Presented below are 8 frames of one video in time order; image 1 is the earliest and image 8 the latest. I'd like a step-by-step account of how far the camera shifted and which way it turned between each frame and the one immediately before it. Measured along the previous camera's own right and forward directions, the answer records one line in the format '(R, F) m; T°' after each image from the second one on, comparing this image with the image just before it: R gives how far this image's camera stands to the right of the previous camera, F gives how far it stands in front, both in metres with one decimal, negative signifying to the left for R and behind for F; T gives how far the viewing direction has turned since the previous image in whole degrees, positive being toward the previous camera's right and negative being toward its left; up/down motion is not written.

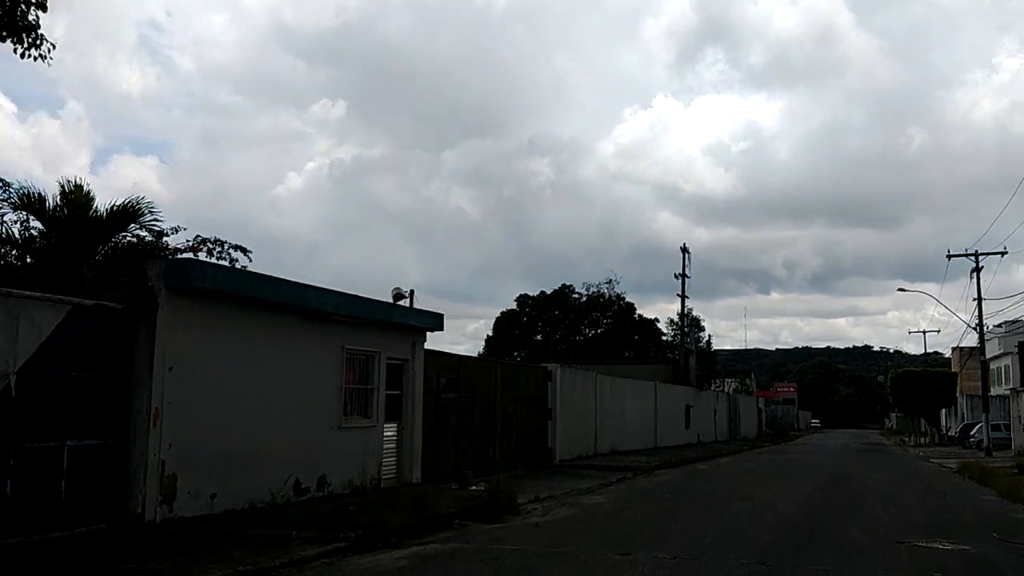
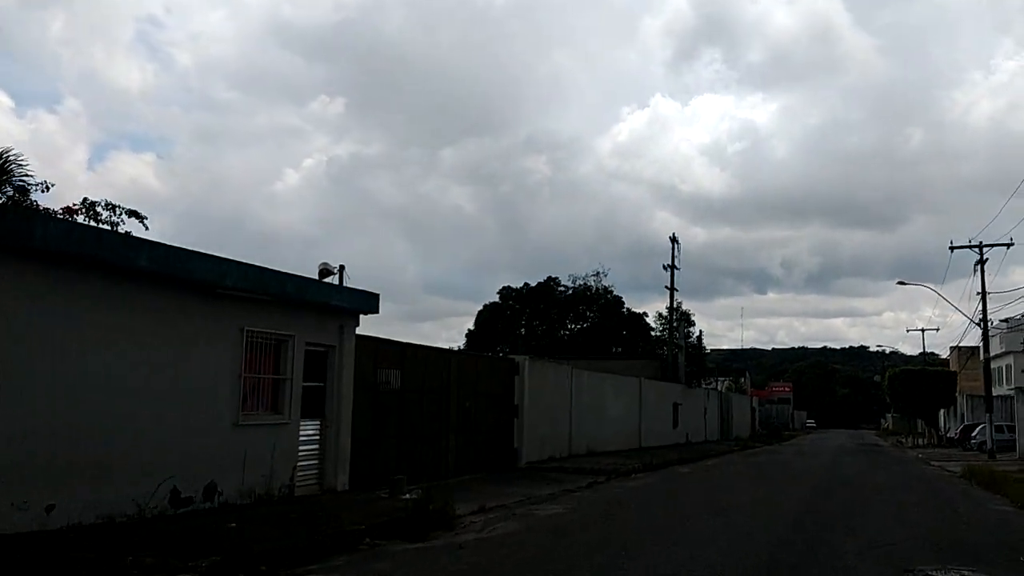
(+0.8, +2.4) m; 0°
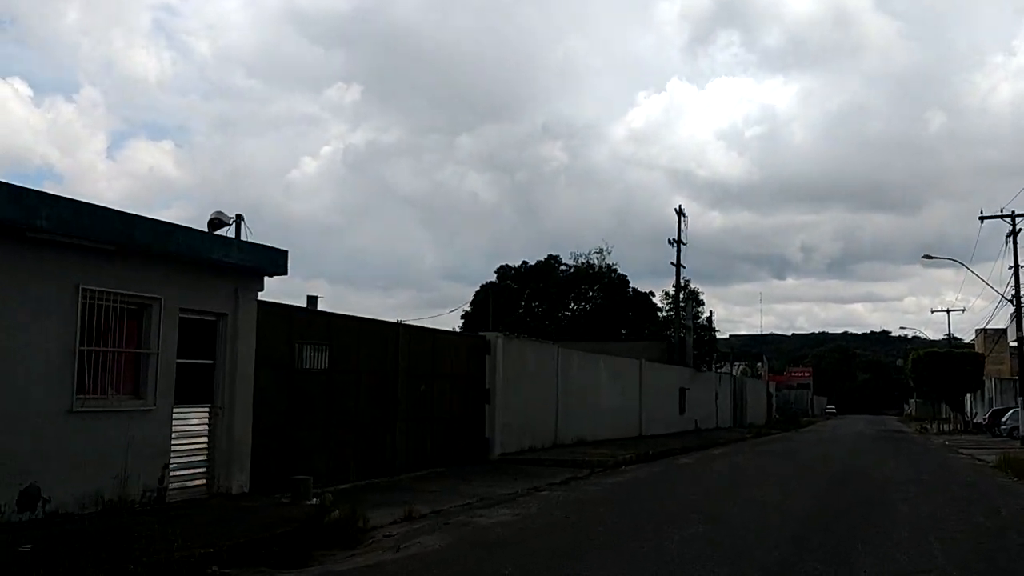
(+0.9, +3.0) m; -1°
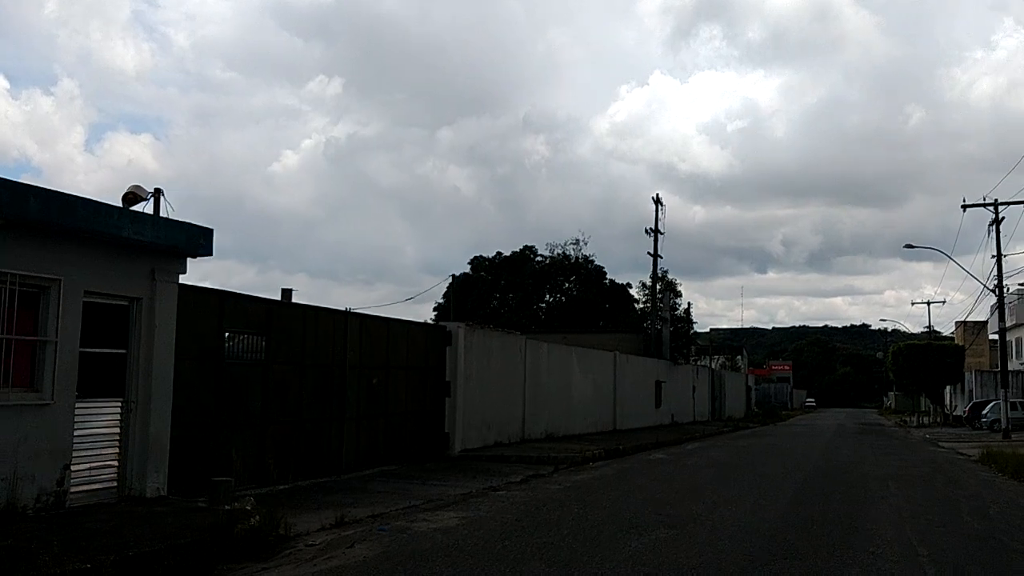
(+0.4, +1.1) m; +1°
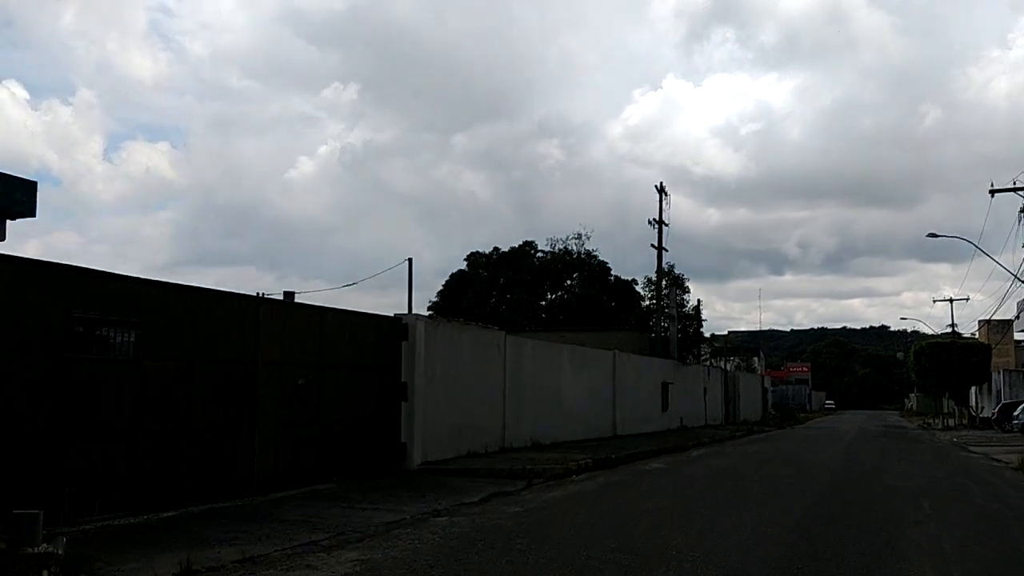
(+0.8, +2.7) m; -1°
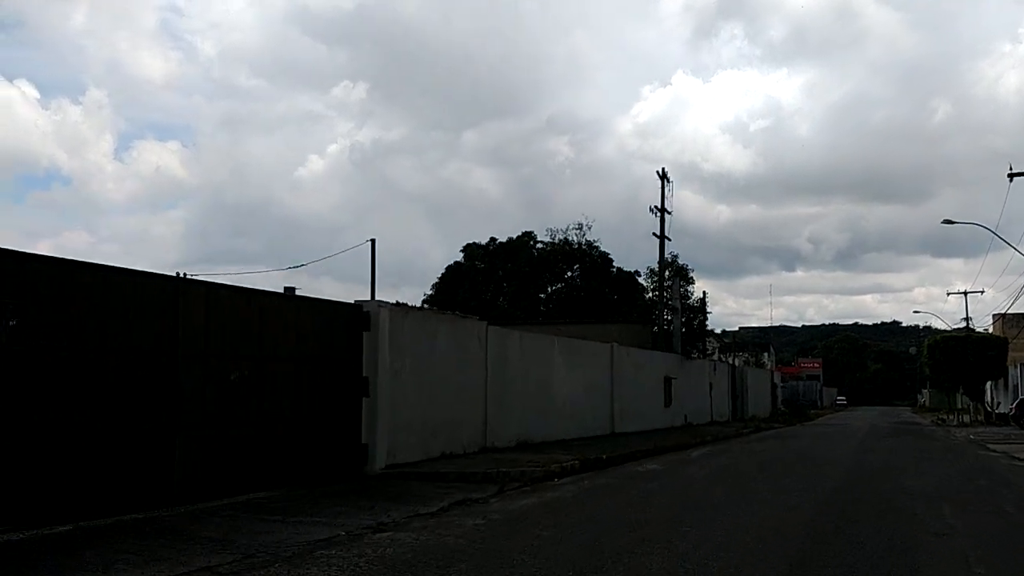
(+0.5, +1.7) m; -1°
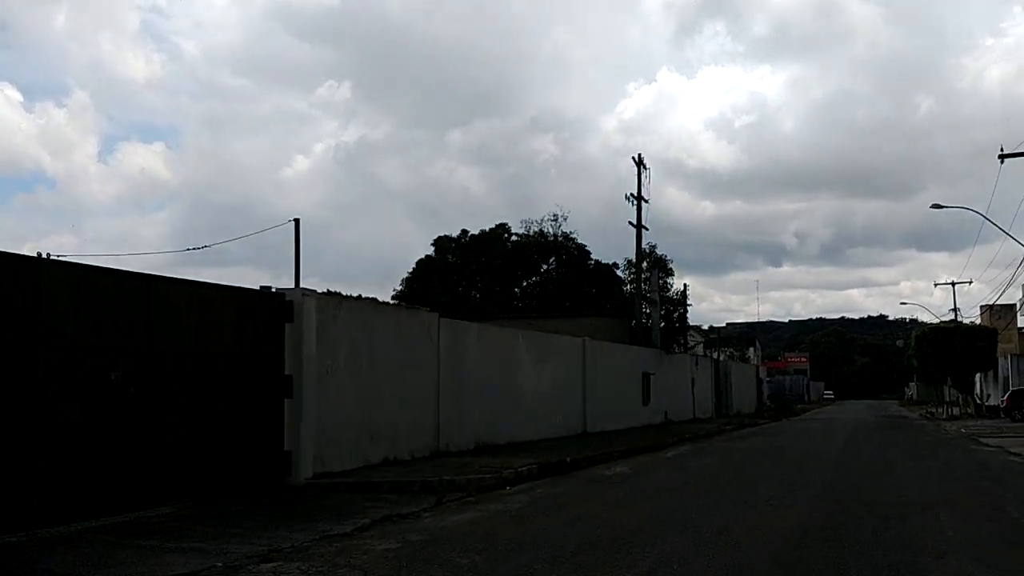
(+0.6, +1.7) m; +1°
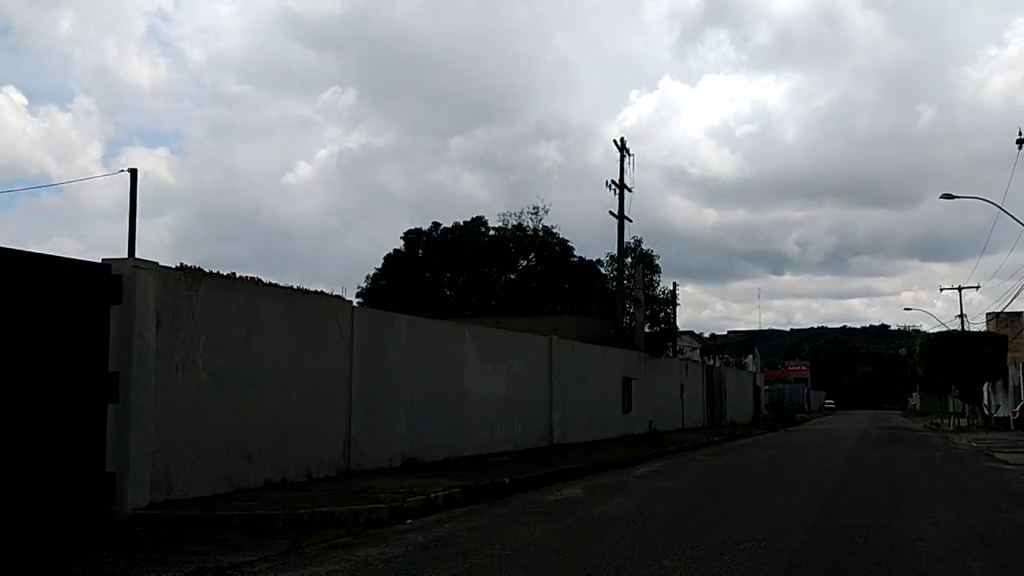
(+1.0, +3.1) m; 0°
